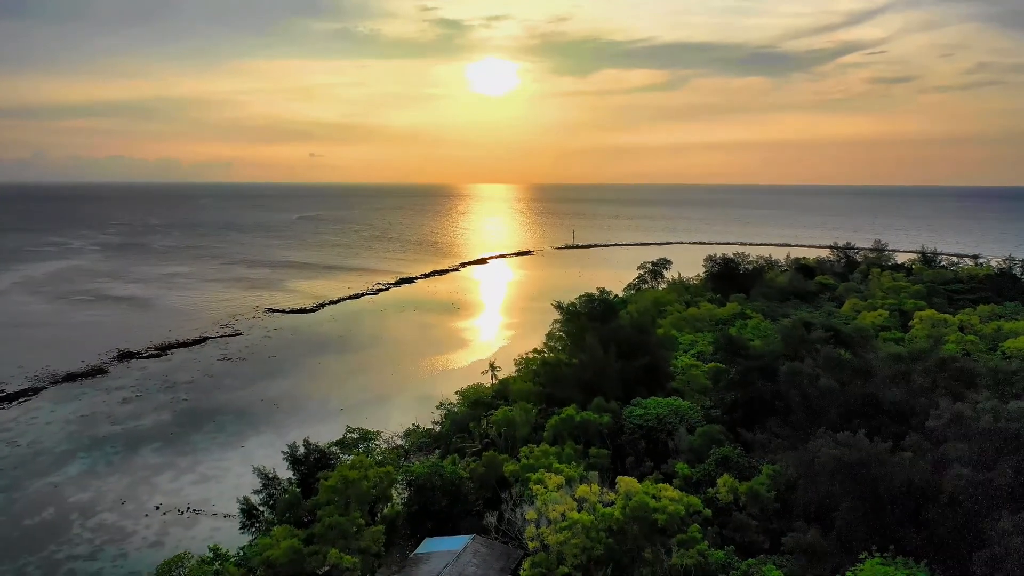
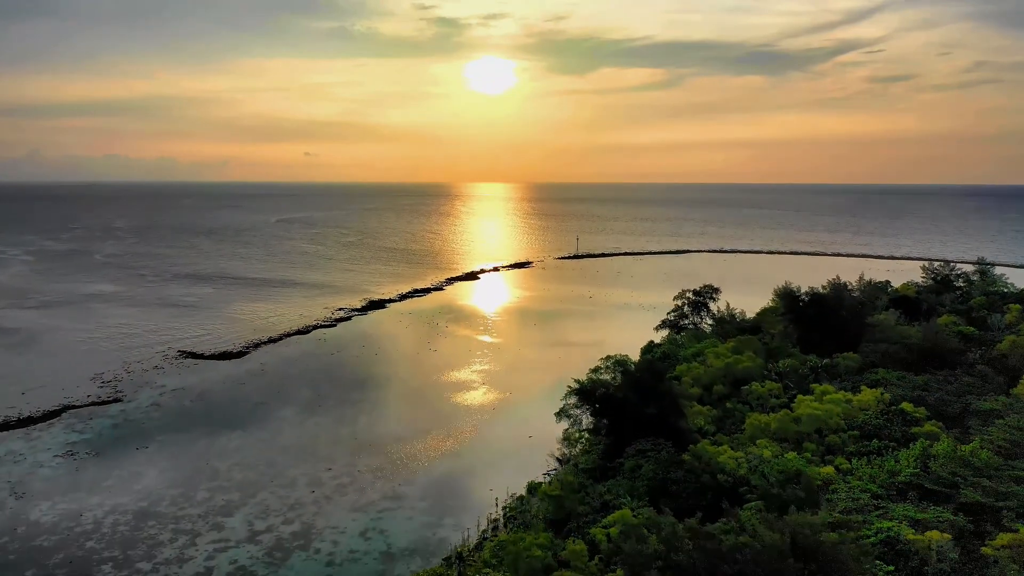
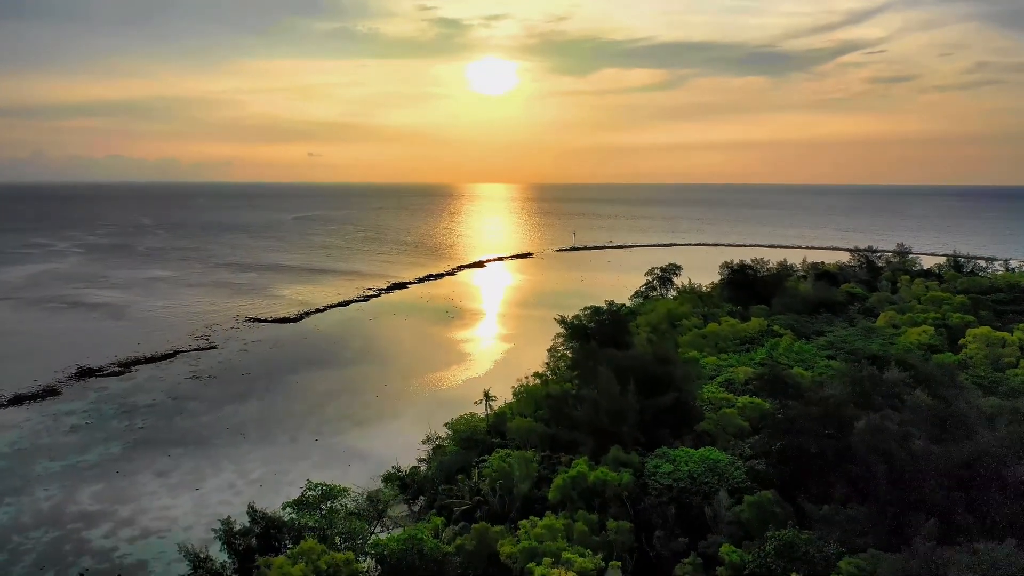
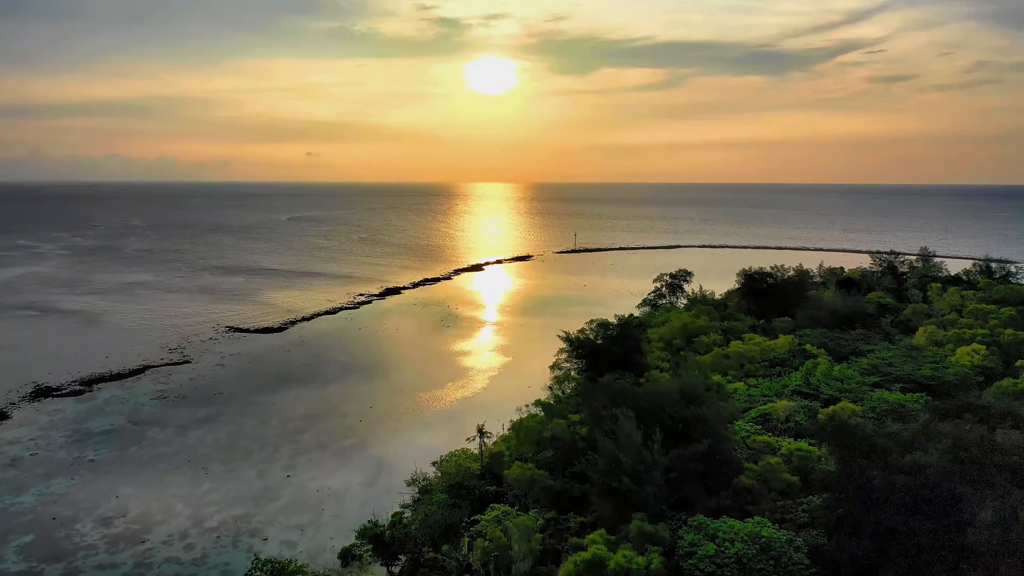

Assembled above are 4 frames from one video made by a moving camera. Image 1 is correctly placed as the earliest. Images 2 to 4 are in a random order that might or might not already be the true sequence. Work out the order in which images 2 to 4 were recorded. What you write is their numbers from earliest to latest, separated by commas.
3, 4, 2
